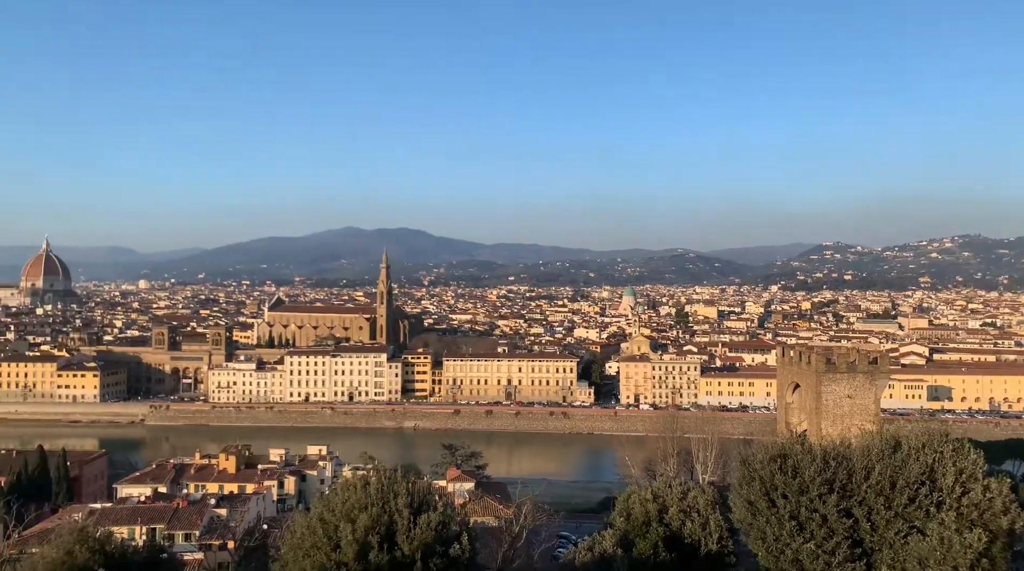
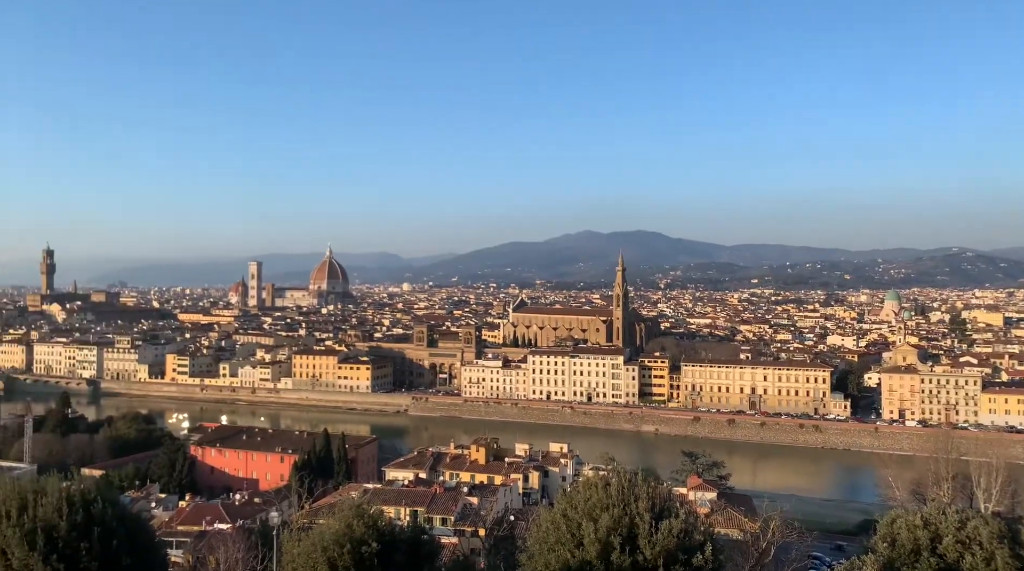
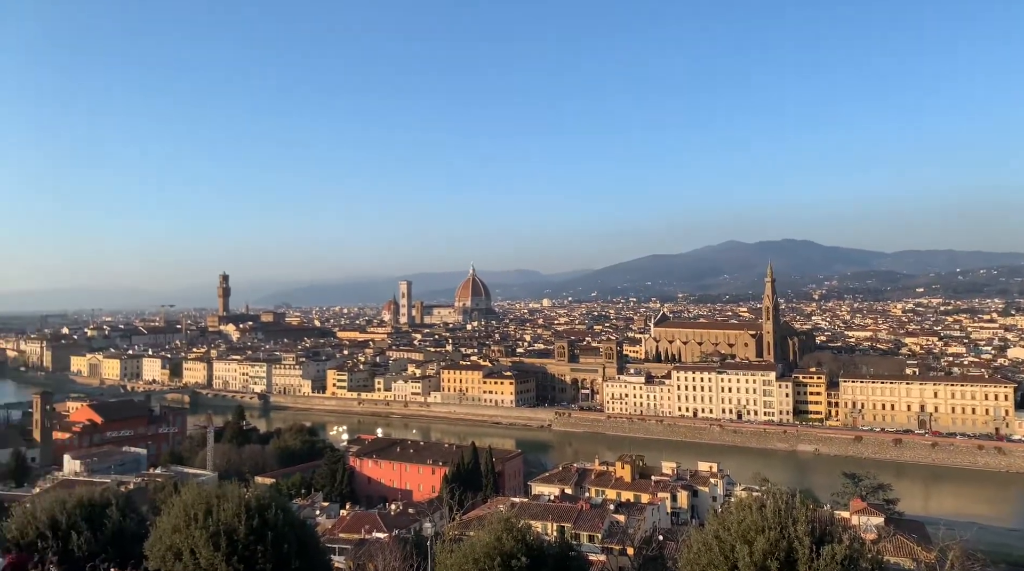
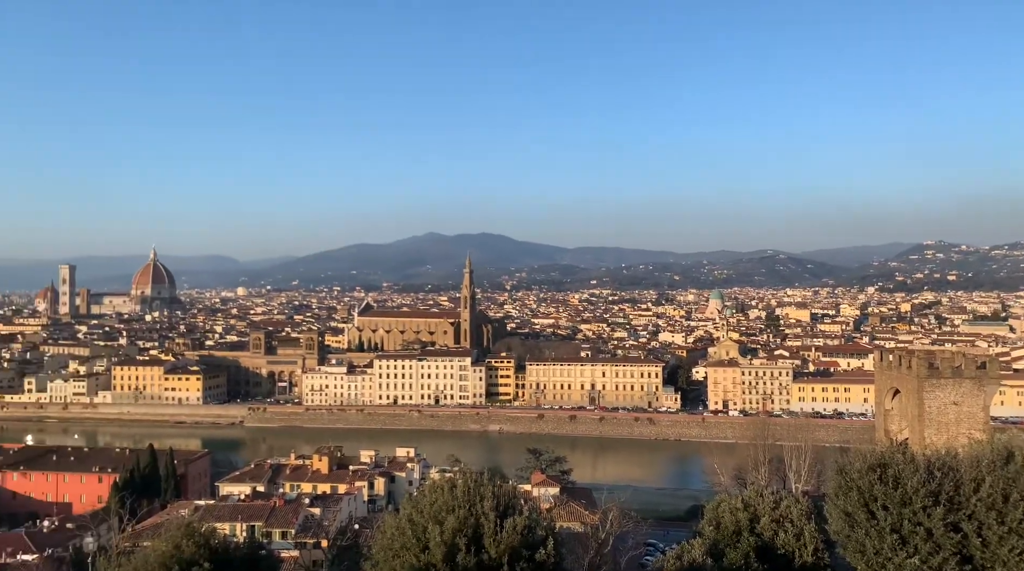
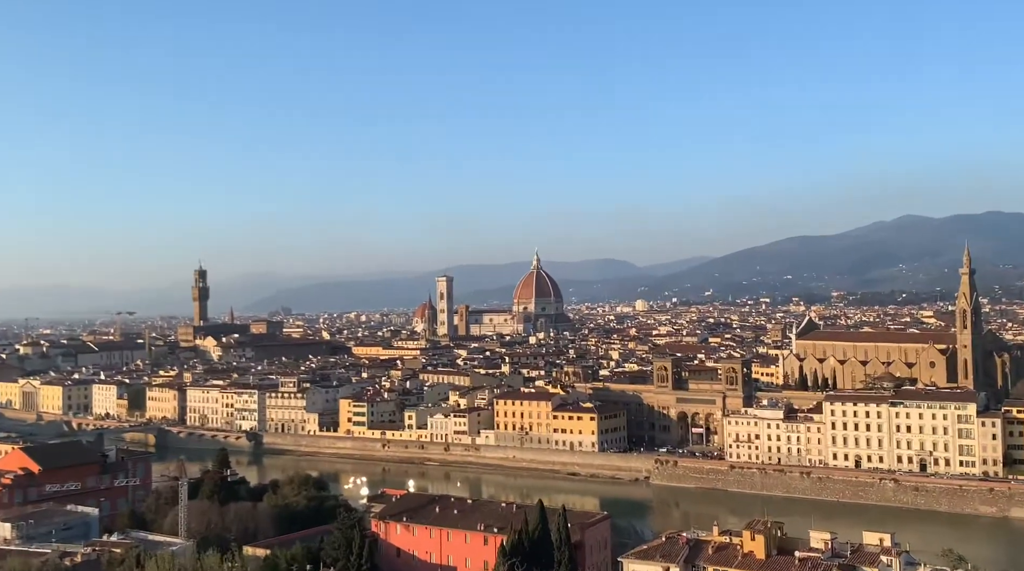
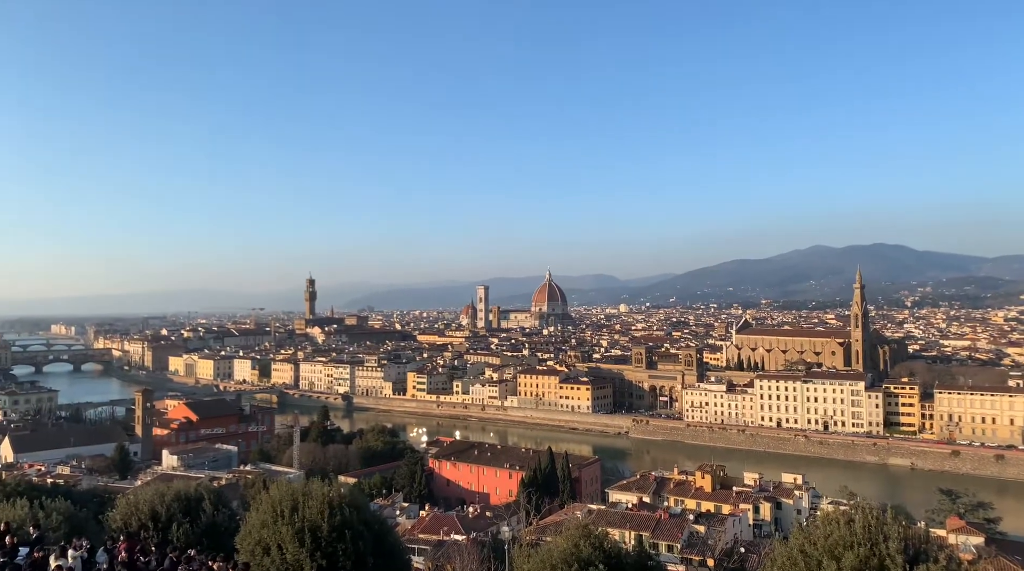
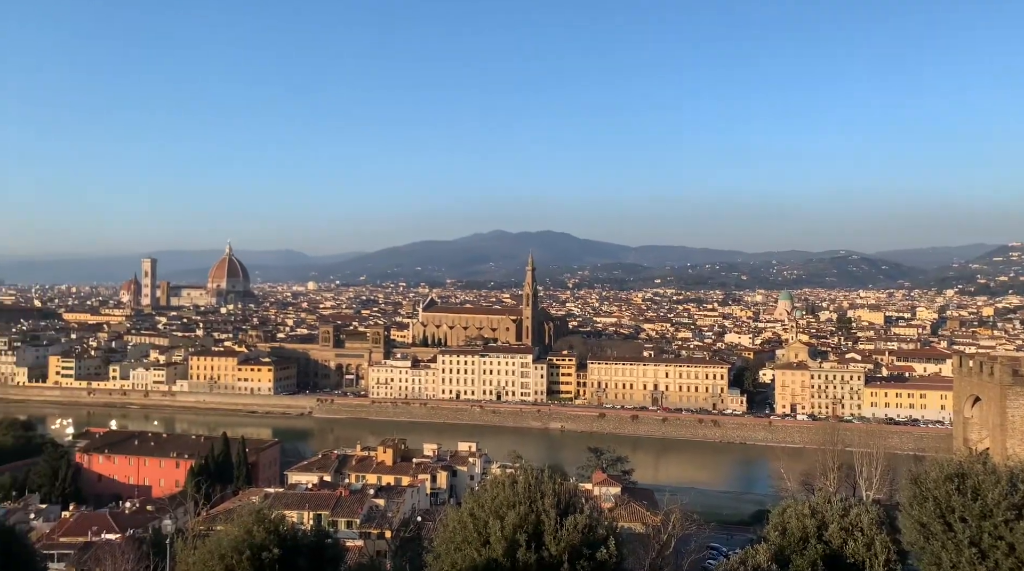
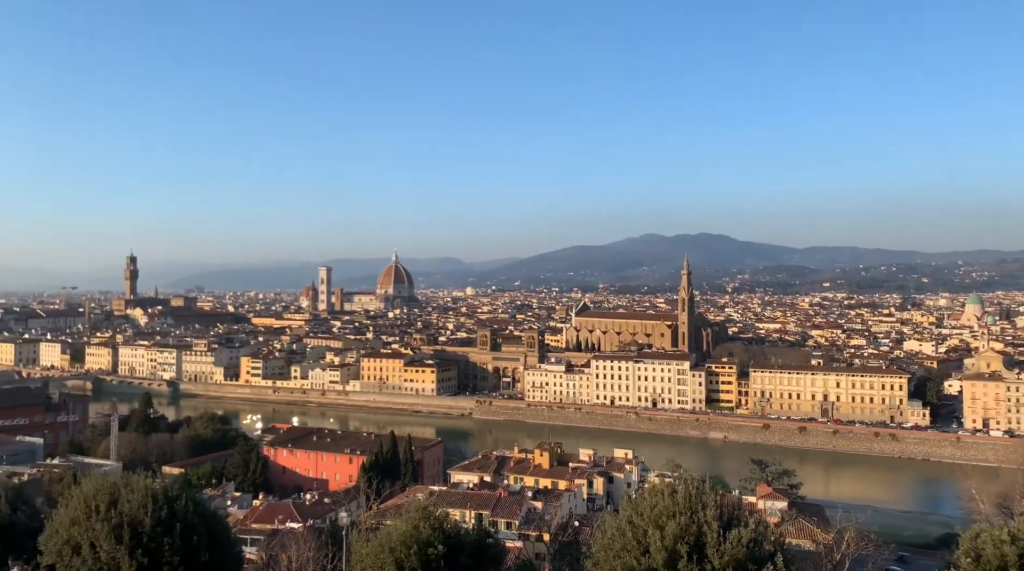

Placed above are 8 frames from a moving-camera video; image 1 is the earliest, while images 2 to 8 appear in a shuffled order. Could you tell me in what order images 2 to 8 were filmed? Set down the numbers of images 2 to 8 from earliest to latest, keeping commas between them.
4, 7, 2, 8, 3, 6, 5
